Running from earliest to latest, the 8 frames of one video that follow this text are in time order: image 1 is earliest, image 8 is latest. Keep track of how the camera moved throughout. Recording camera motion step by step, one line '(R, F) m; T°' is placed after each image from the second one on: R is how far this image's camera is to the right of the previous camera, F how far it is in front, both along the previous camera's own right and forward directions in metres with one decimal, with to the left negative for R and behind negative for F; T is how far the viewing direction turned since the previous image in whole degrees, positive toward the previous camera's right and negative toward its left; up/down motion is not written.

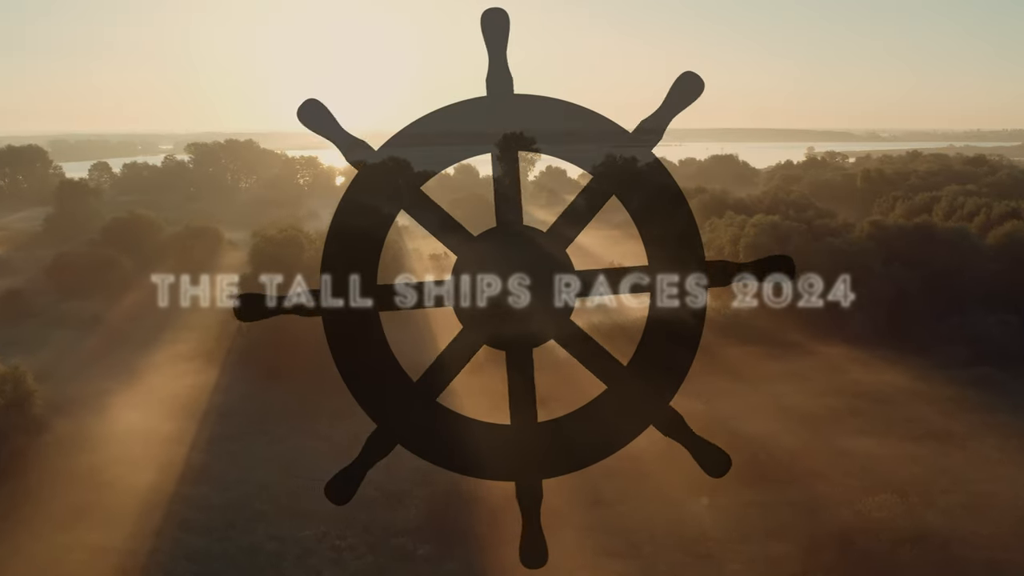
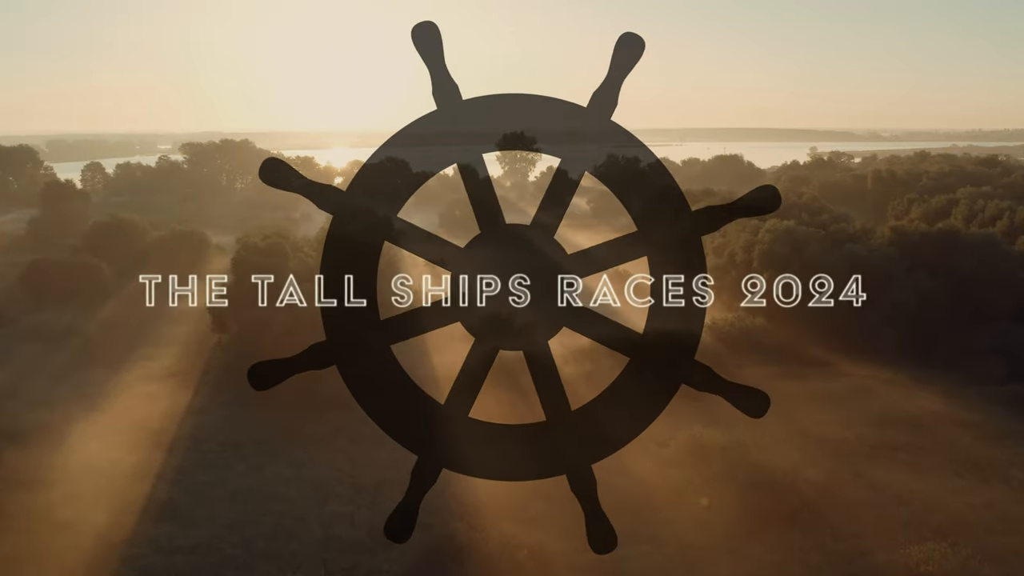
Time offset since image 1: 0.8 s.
(0.0, +1.8) m; 0°
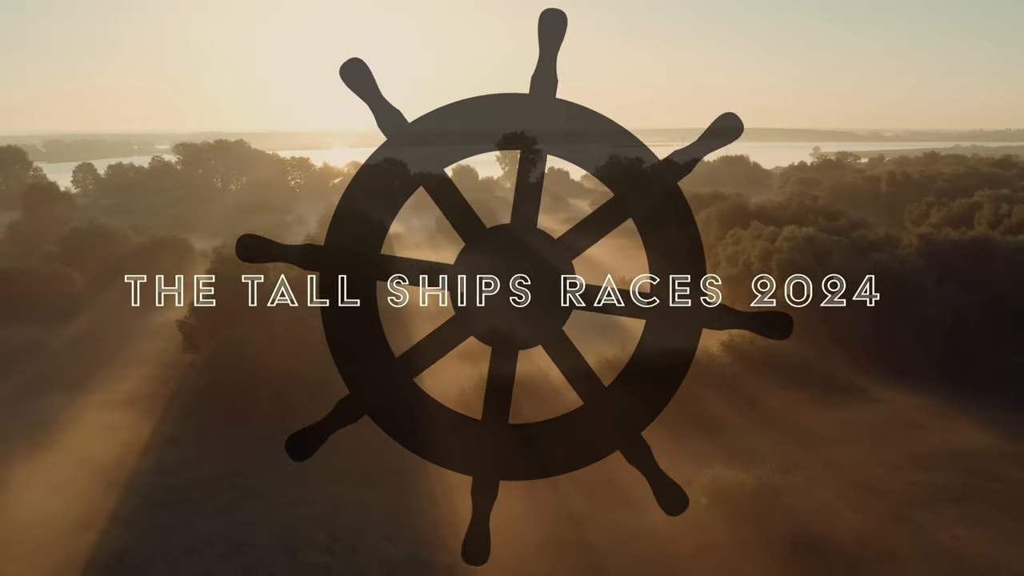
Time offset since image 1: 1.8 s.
(0.0, +2.1) m; 0°
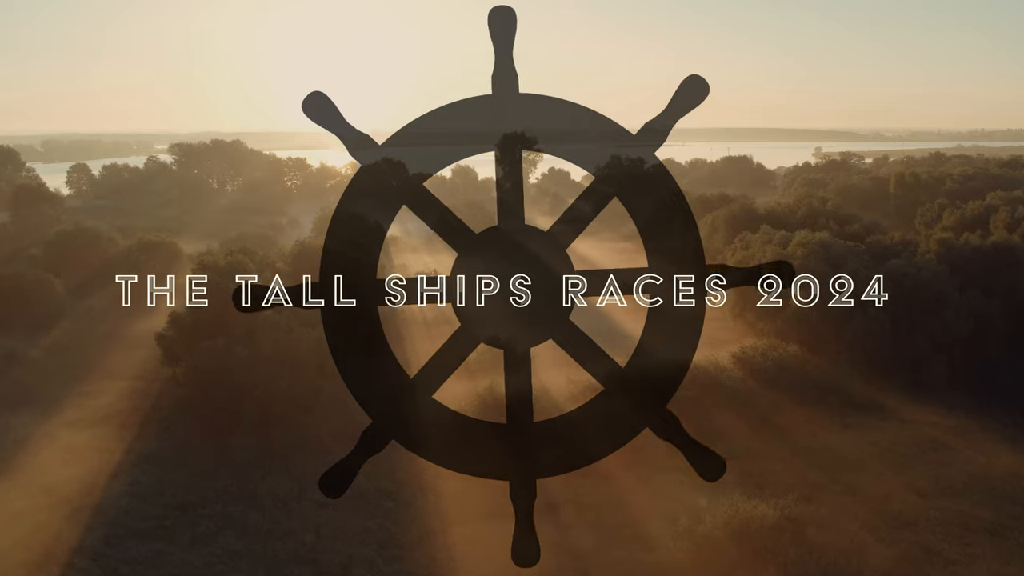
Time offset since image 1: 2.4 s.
(0.0, +1.3) m; 0°
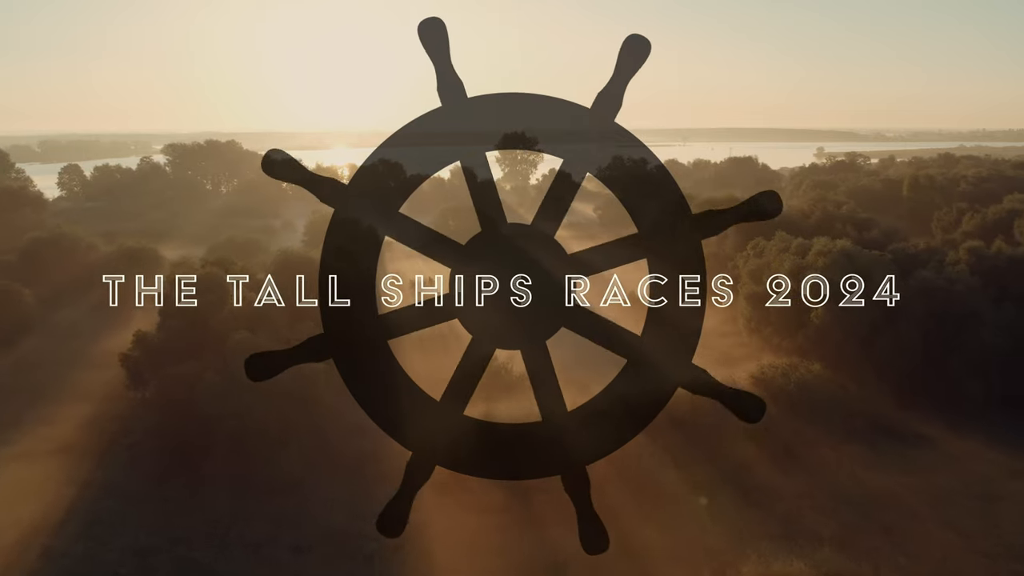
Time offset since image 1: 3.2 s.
(0.0, +1.8) m; 0°
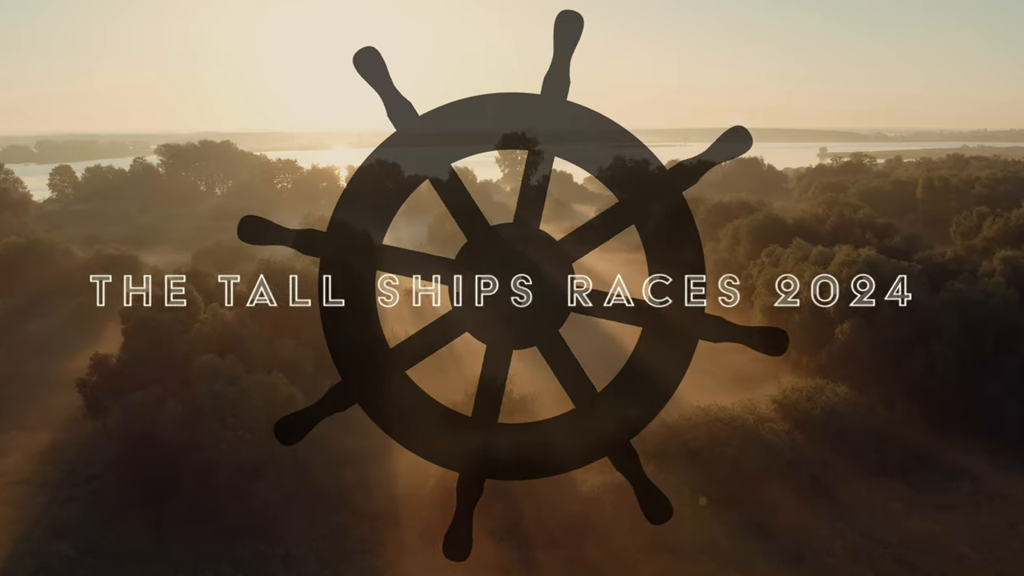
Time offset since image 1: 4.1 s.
(0.0, +1.8) m; 0°
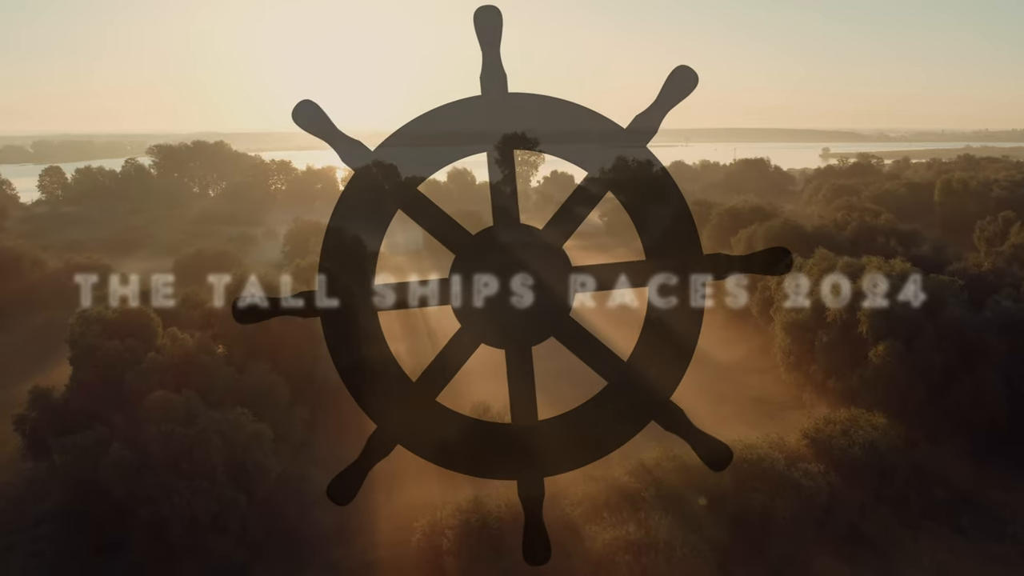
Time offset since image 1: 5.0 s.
(0.0, +2.1) m; 0°
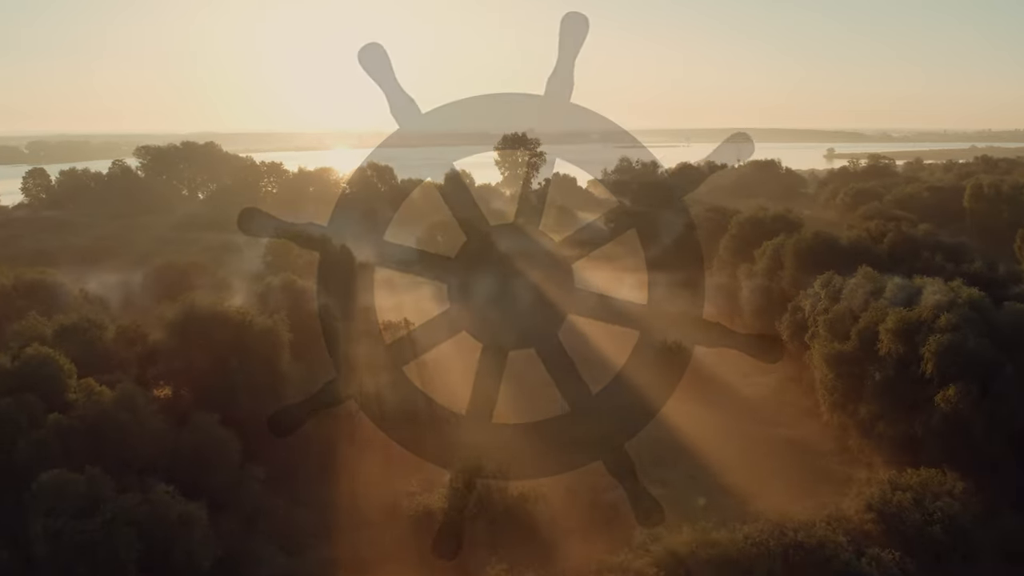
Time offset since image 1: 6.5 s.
(+0.1, +3.2) m; 0°
